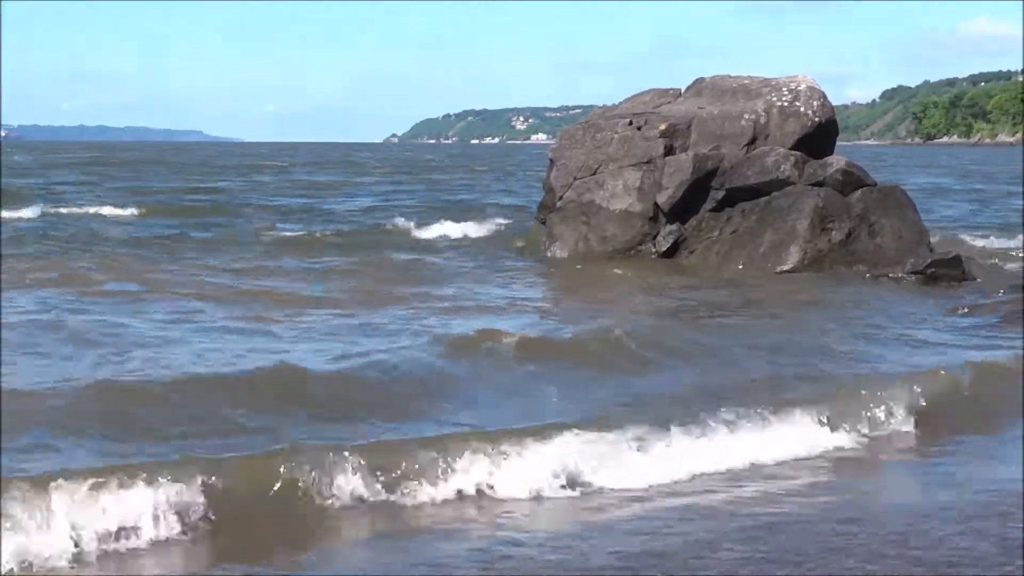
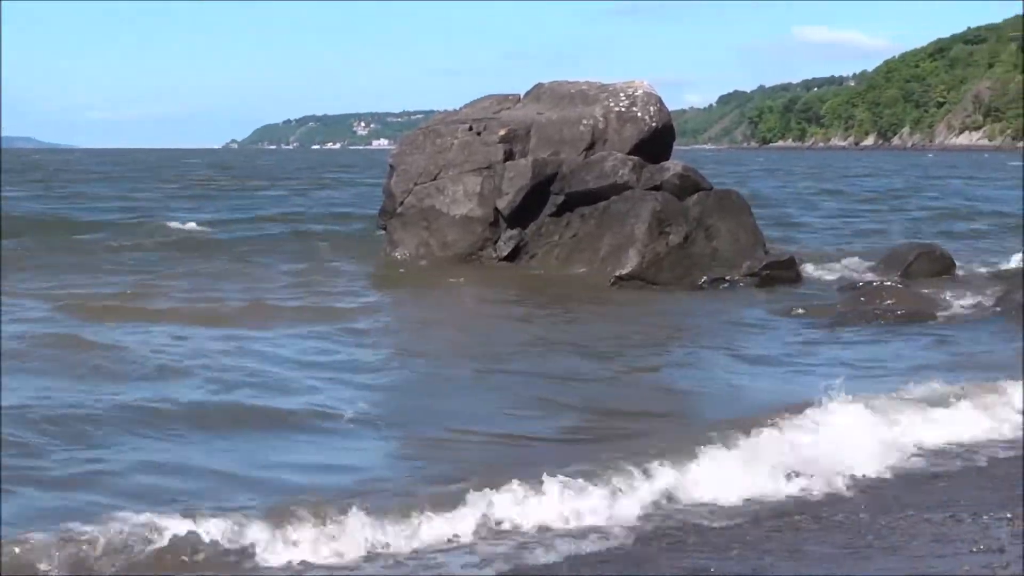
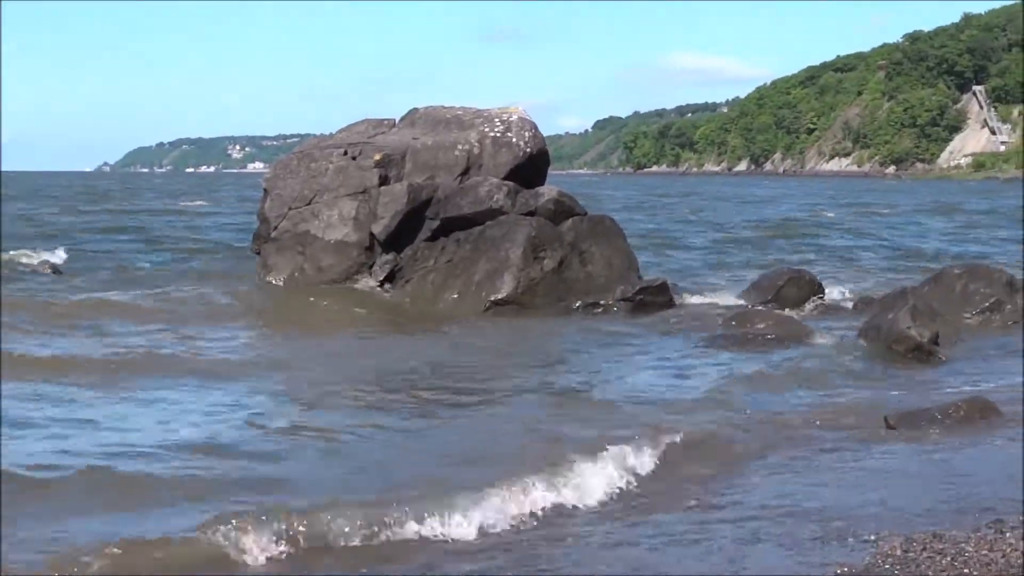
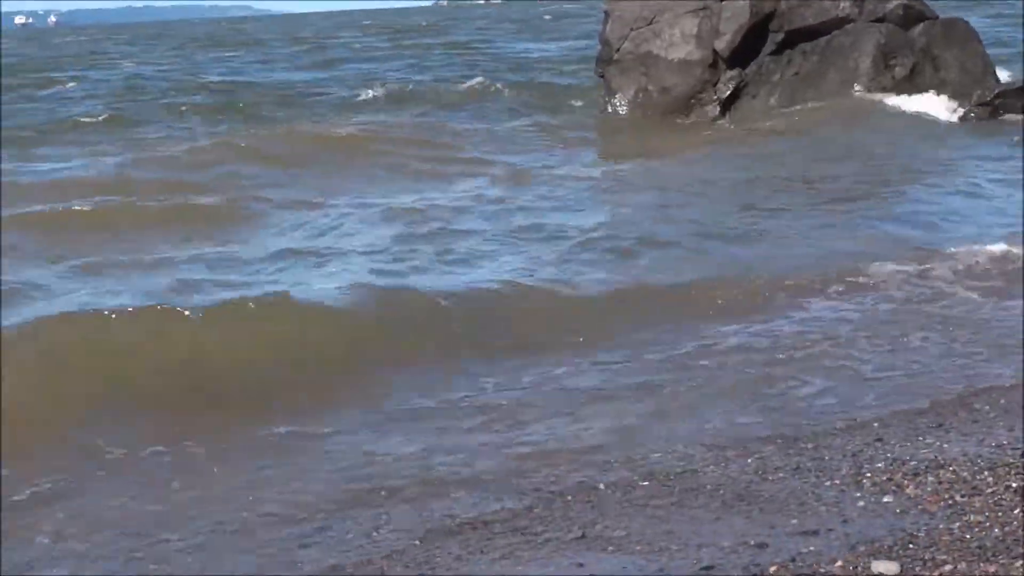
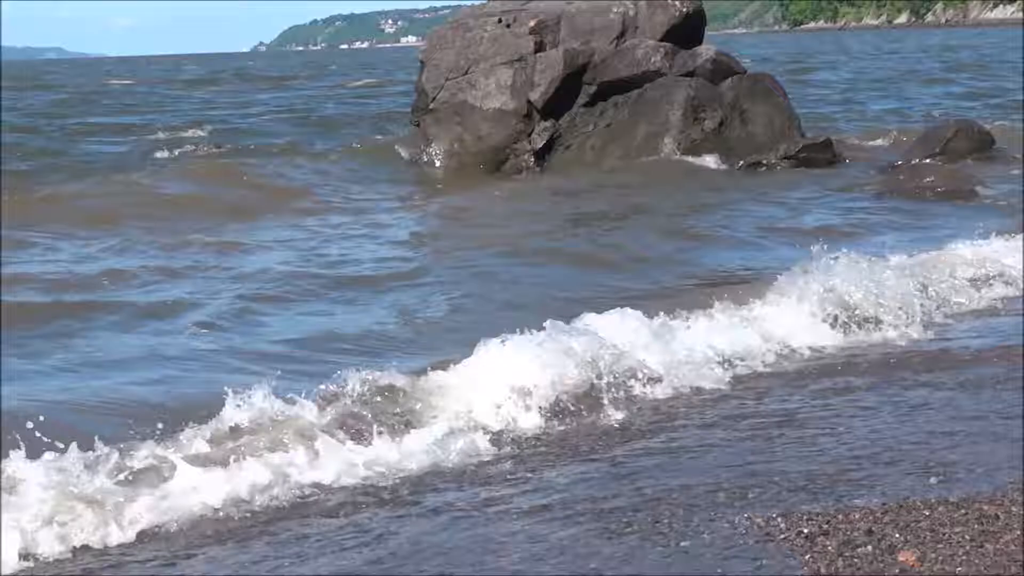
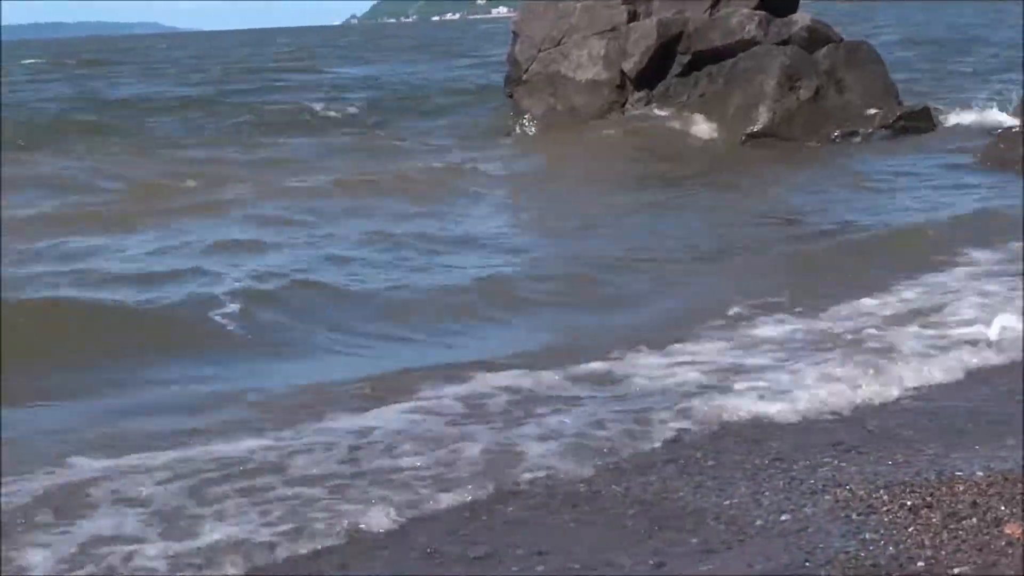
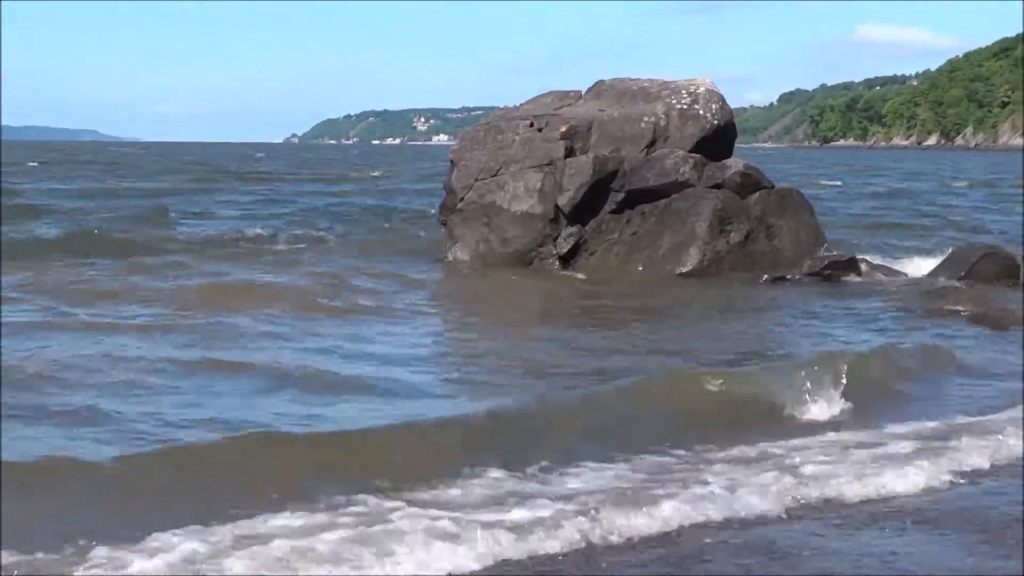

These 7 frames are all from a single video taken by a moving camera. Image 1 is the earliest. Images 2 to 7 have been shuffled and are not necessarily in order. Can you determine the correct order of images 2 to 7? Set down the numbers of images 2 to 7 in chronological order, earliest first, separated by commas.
7, 2, 3, 5, 6, 4
